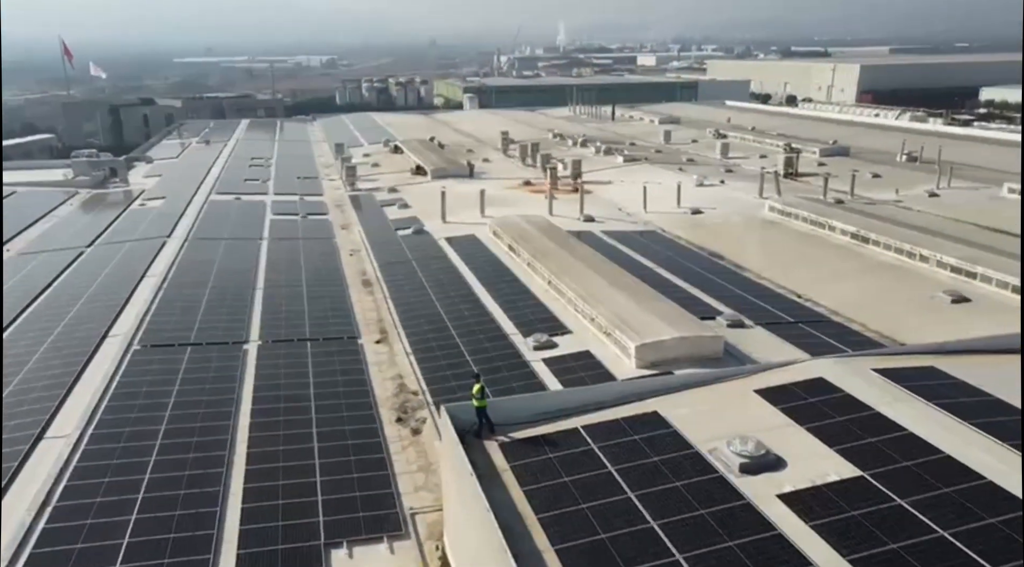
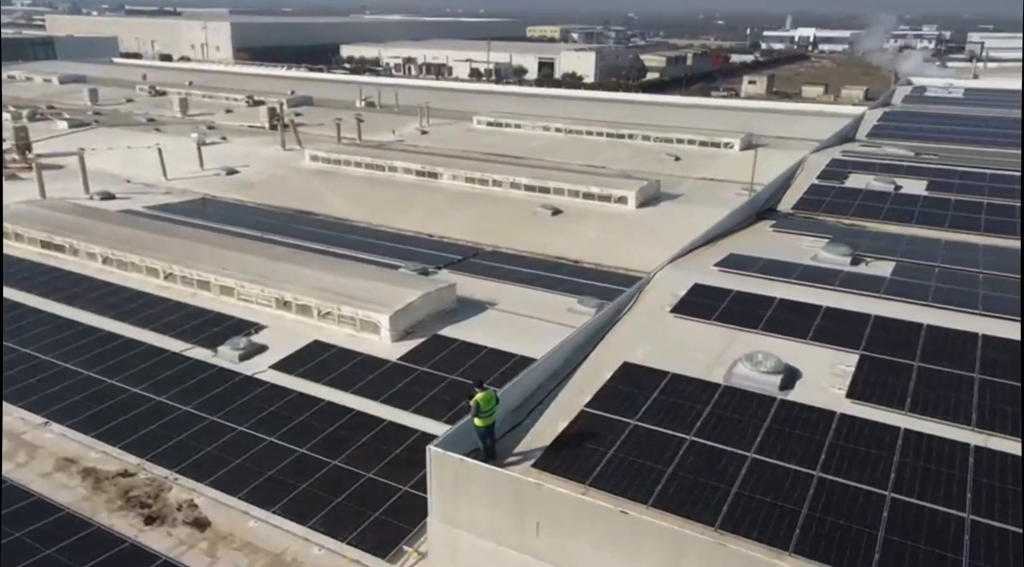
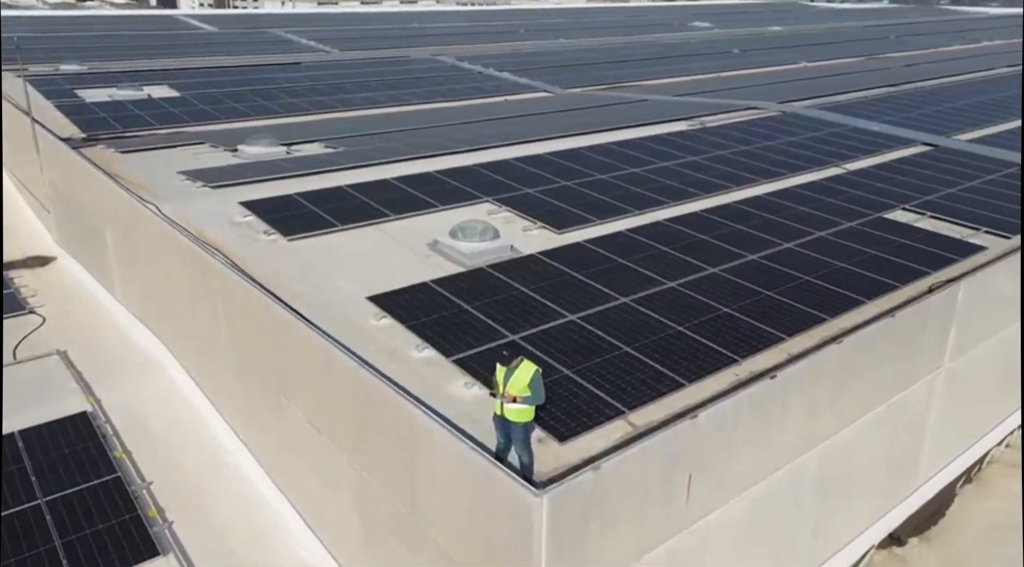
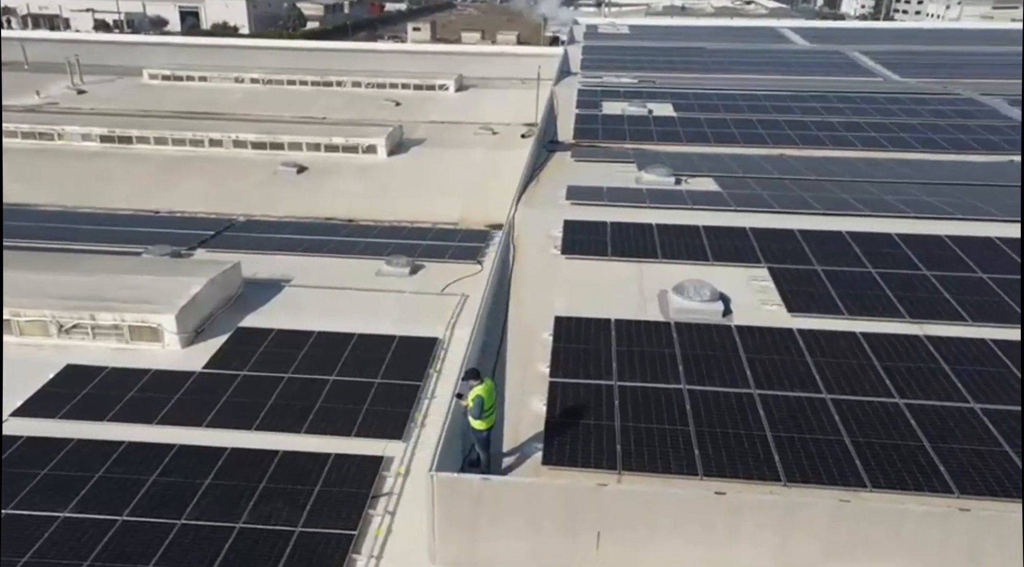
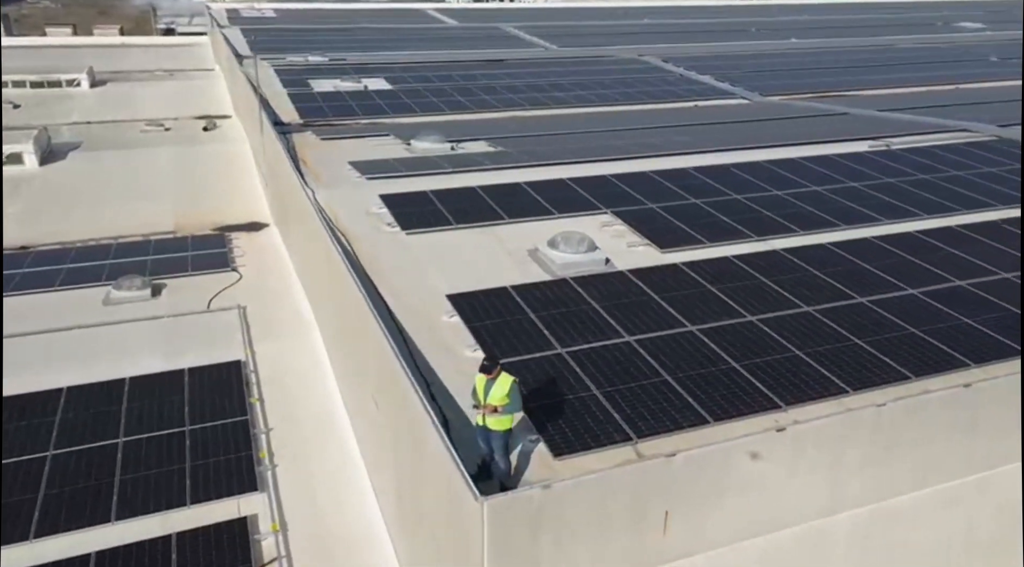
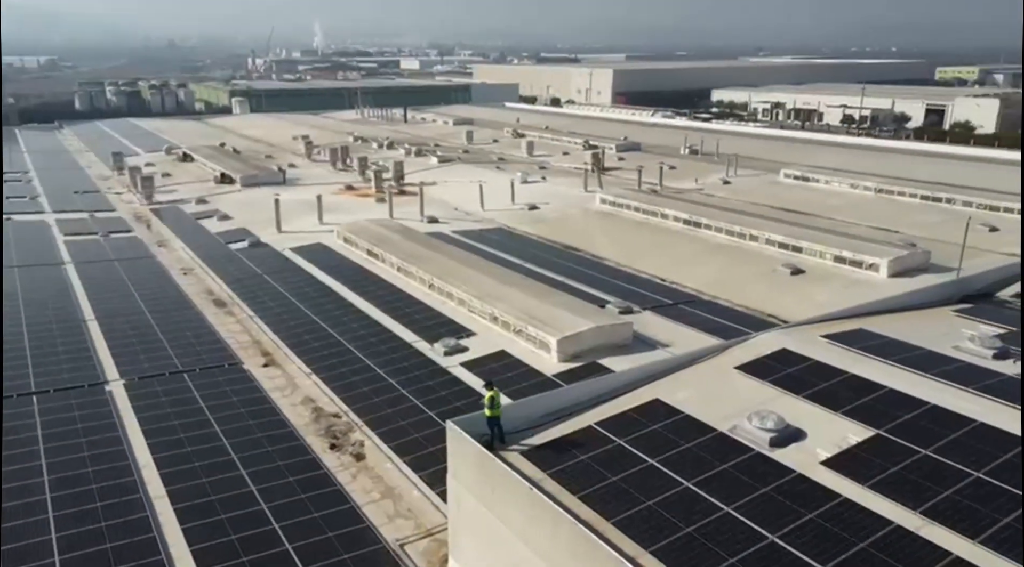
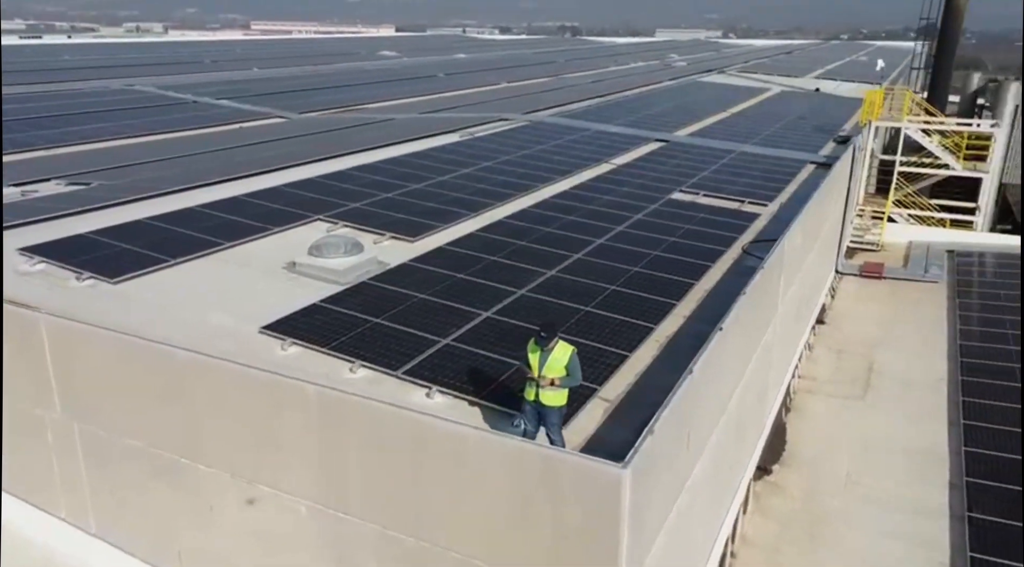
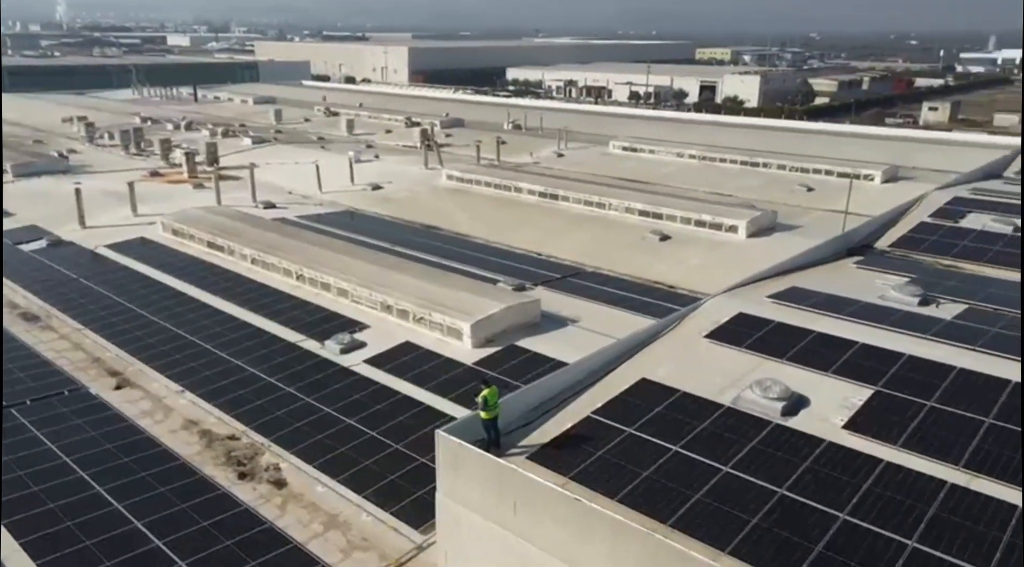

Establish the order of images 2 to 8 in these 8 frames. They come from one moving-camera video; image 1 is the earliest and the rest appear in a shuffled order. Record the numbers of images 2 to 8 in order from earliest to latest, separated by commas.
6, 8, 2, 4, 5, 3, 7
